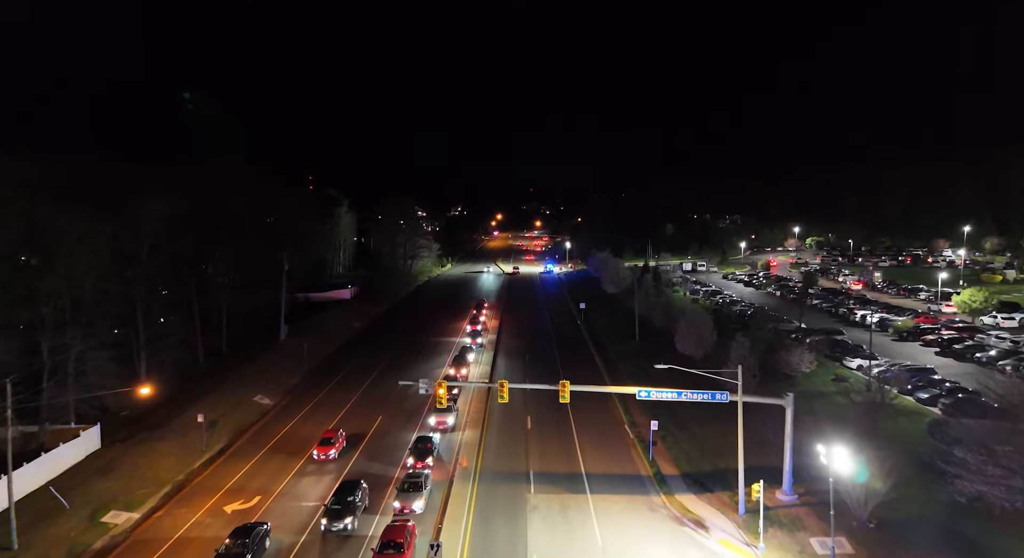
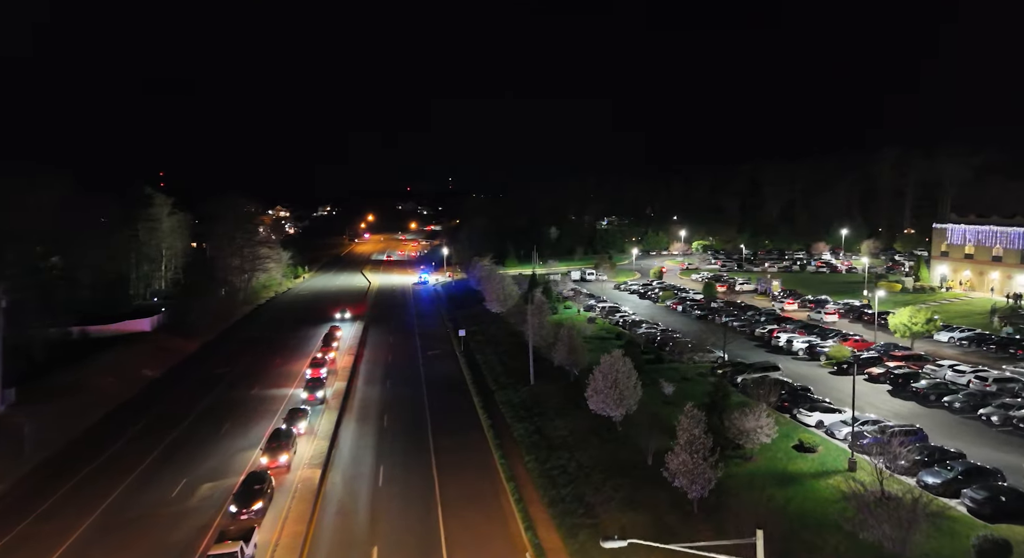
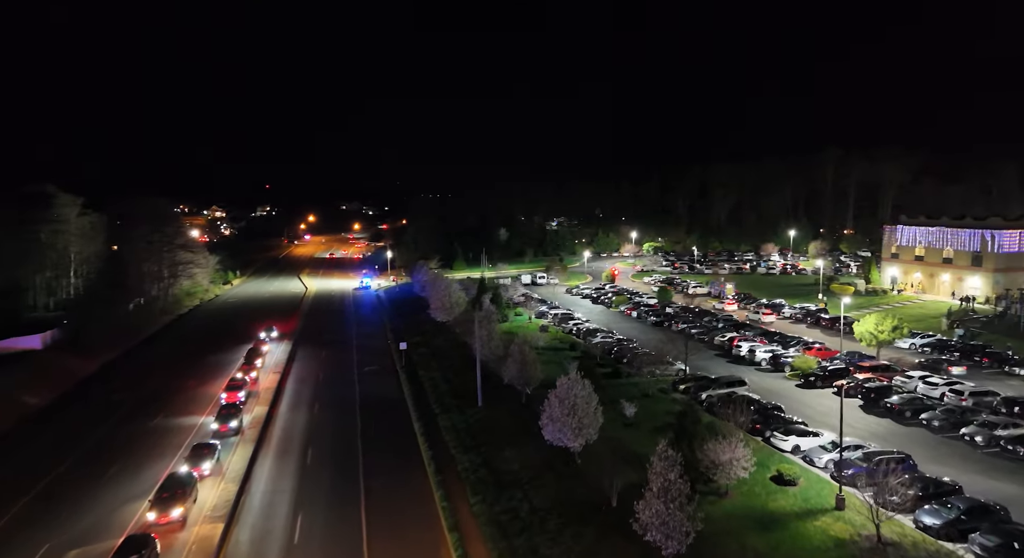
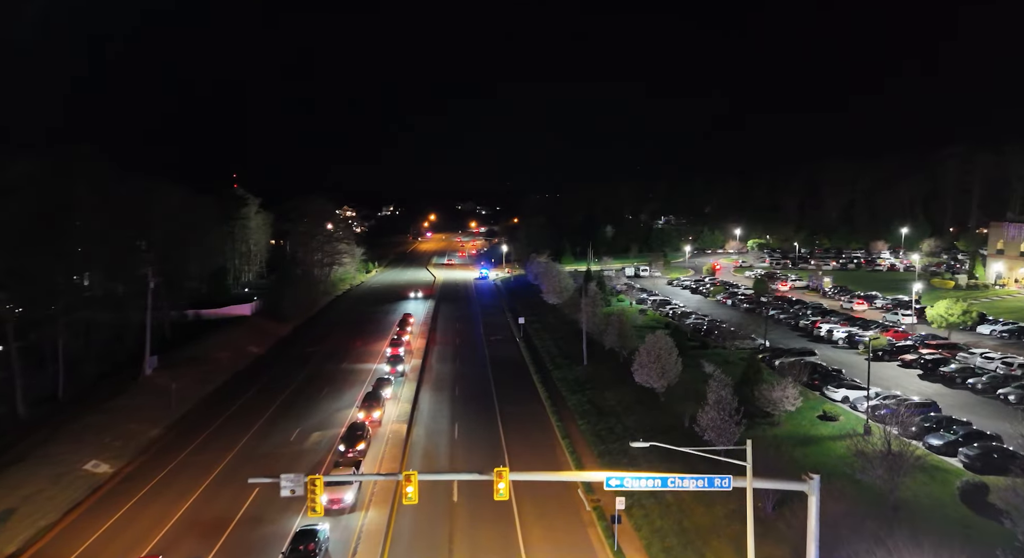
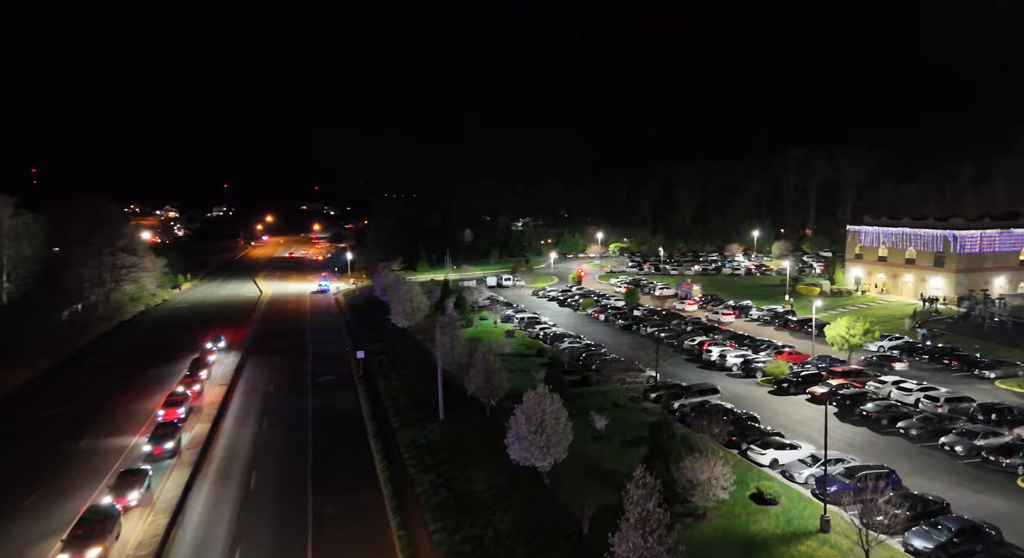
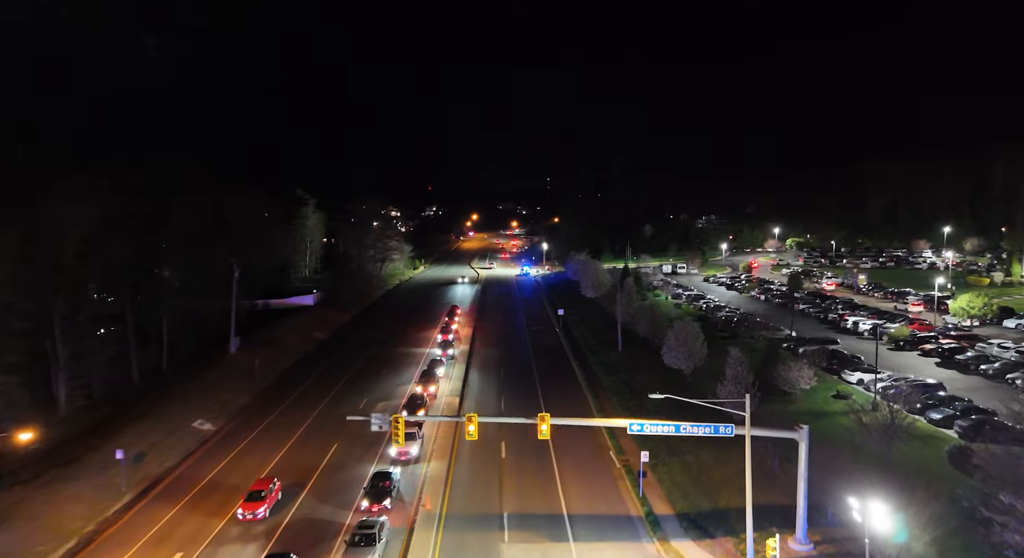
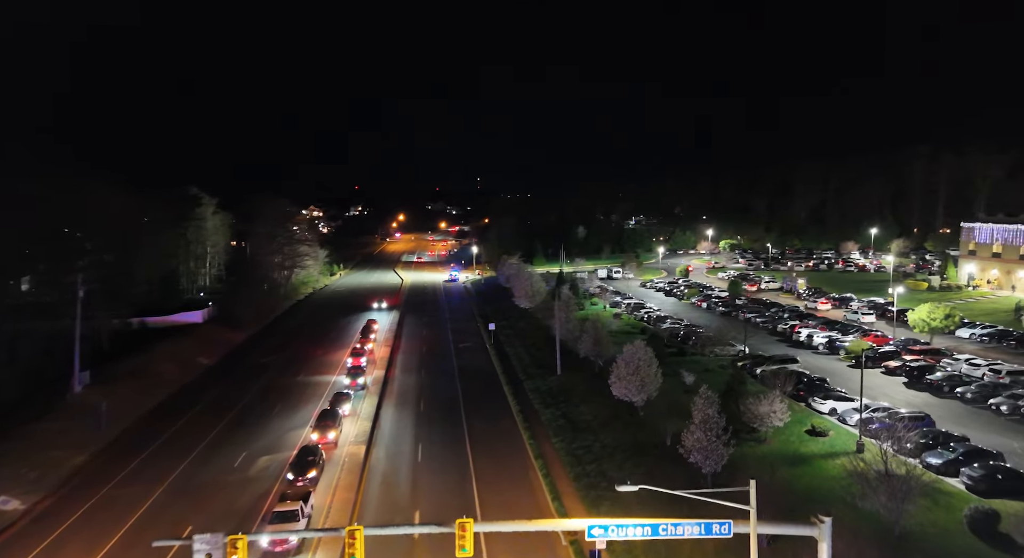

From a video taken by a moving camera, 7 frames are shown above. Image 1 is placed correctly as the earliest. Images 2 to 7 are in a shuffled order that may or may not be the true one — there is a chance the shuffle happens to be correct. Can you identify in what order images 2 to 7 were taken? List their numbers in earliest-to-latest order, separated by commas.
6, 4, 7, 2, 3, 5
